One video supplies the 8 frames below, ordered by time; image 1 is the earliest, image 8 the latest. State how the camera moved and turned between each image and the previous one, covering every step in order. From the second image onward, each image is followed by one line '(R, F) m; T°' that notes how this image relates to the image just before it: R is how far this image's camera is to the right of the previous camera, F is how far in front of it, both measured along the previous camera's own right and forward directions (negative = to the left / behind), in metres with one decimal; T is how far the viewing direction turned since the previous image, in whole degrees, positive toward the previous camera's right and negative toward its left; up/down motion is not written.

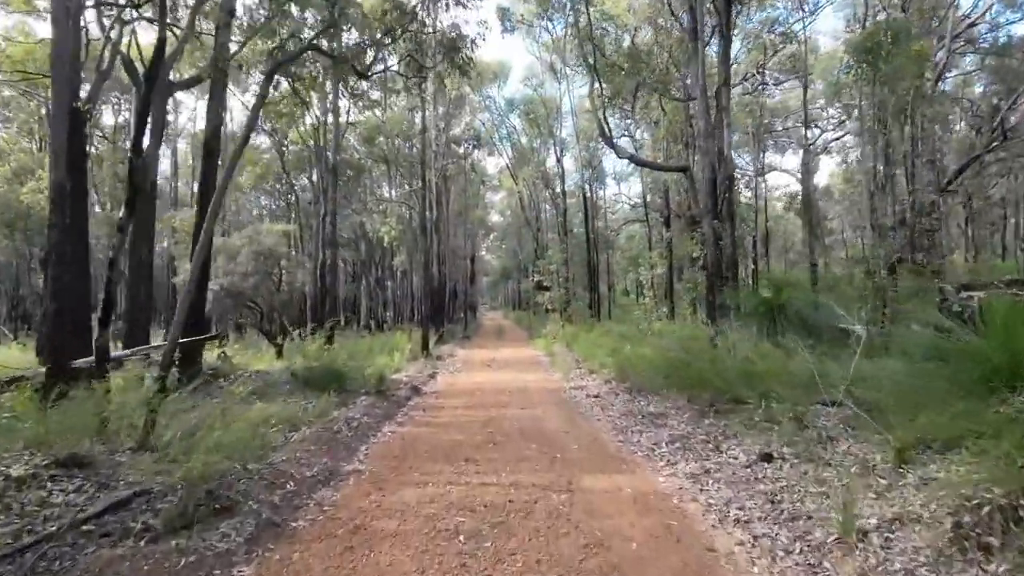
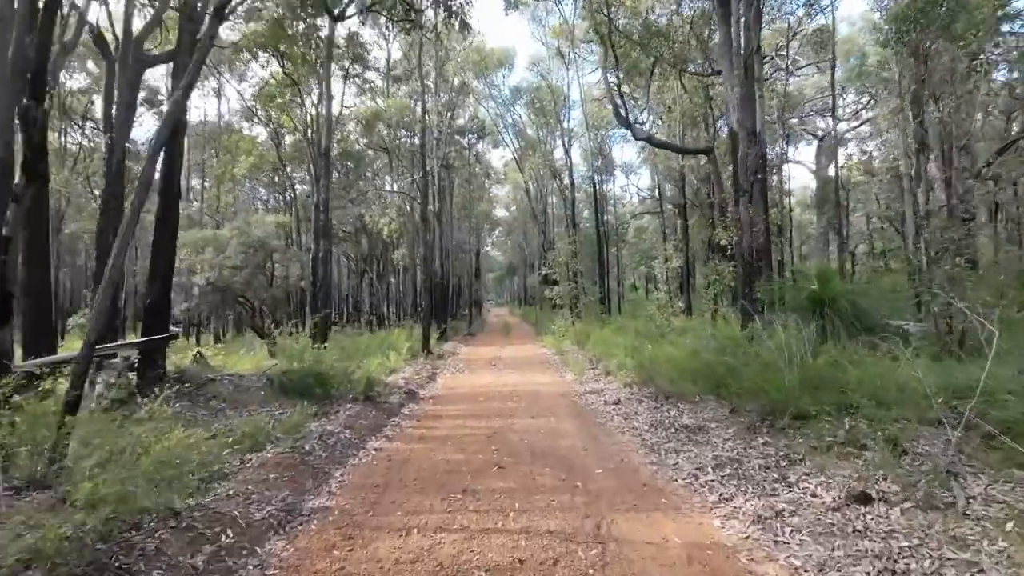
(0.0, +1.4) m; -1°
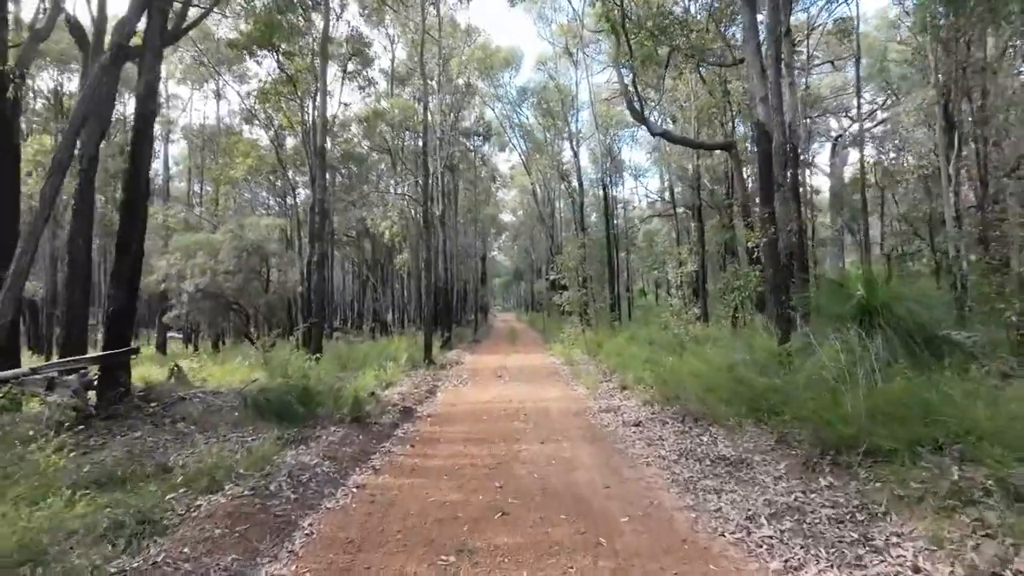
(0.0, +1.1) m; -1°
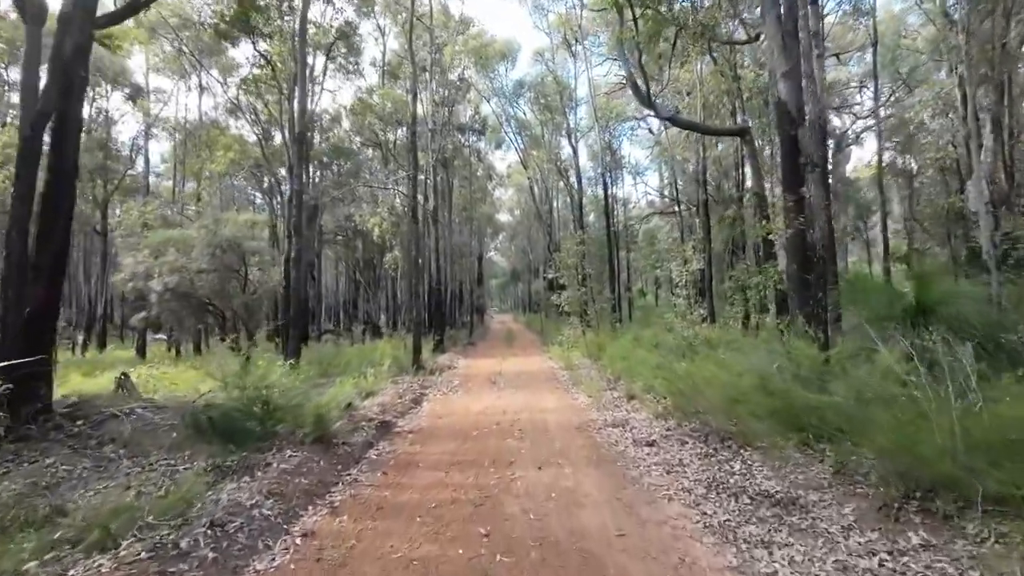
(+0.1, +1.3) m; 0°
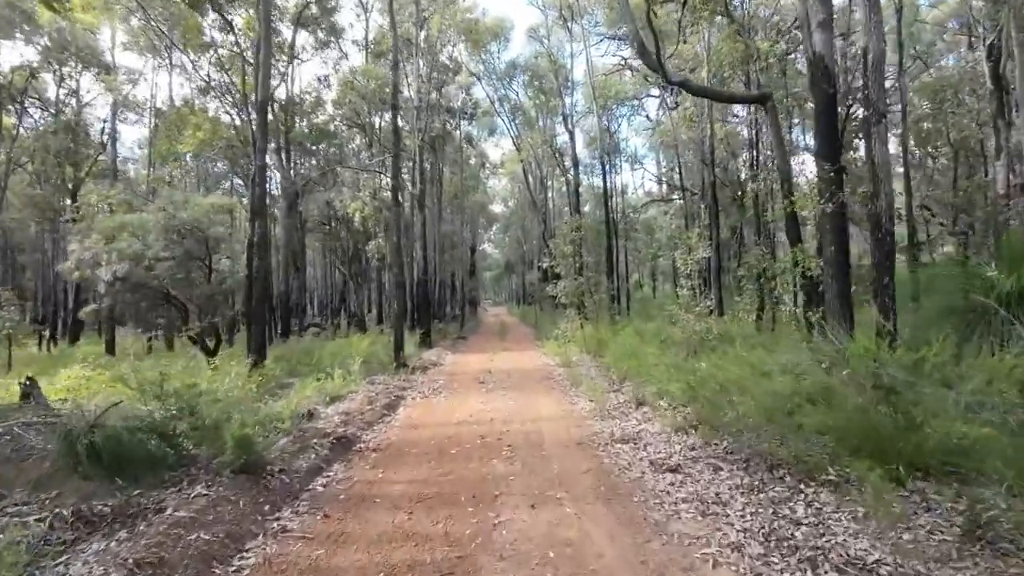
(+0.1, +1.6) m; +1°
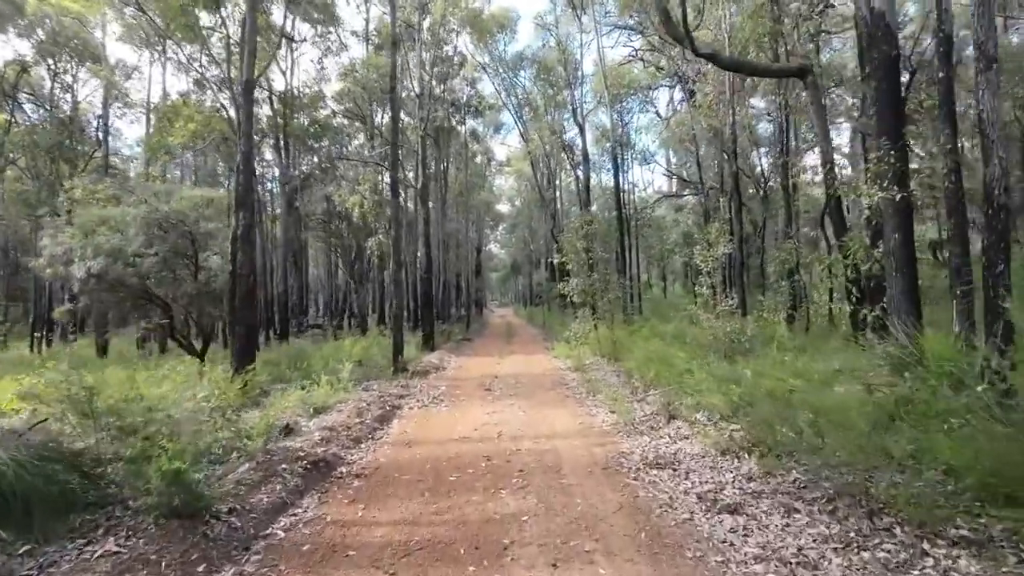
(-0.1, +1.2) m; -1°
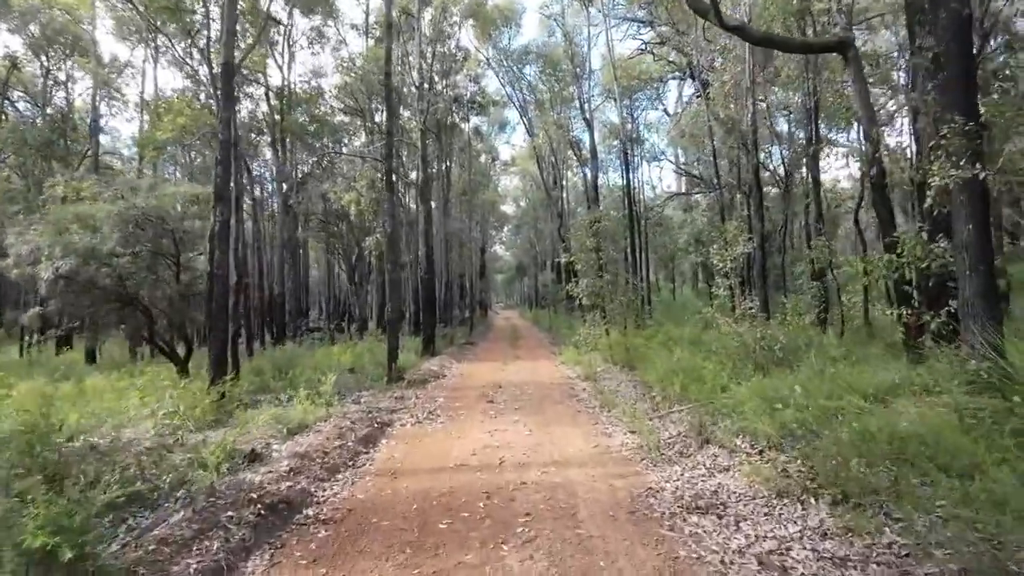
(0.0, +1.1) m; -1°
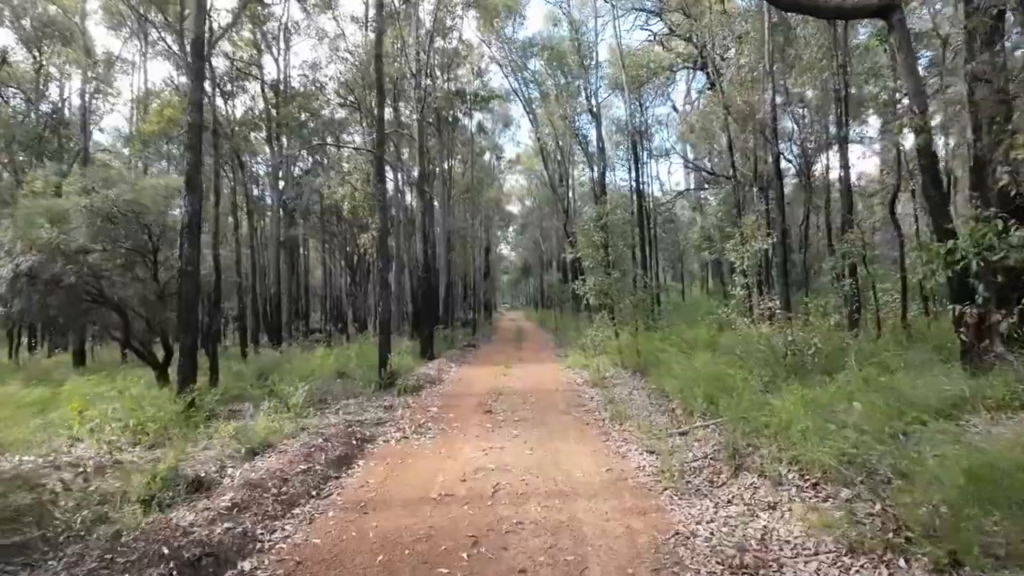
(+0.1, +1.1) m; -1°
